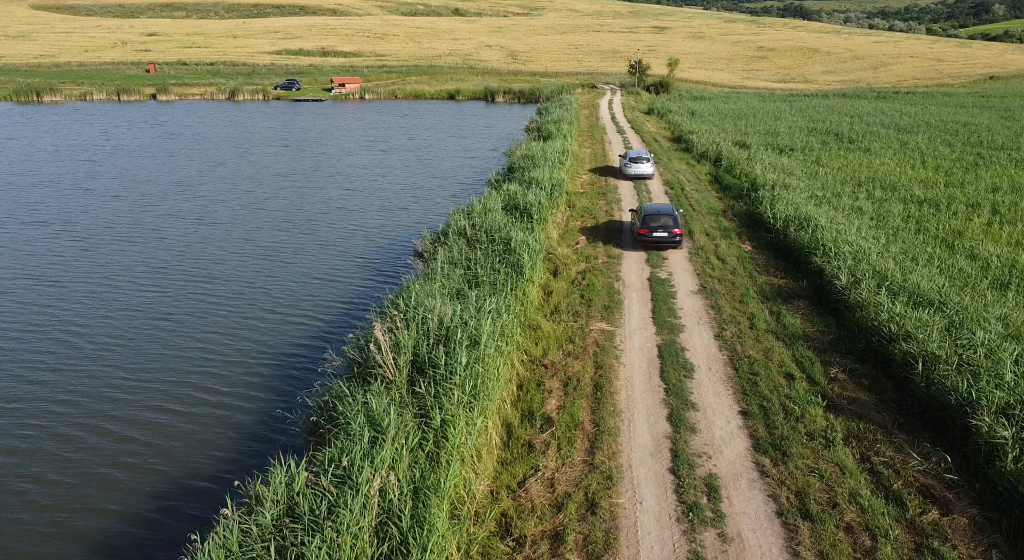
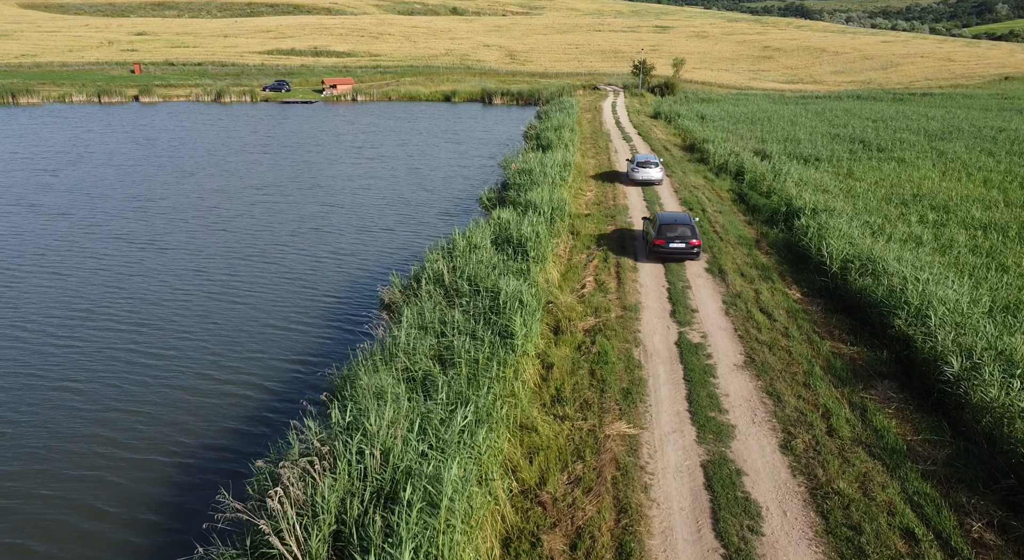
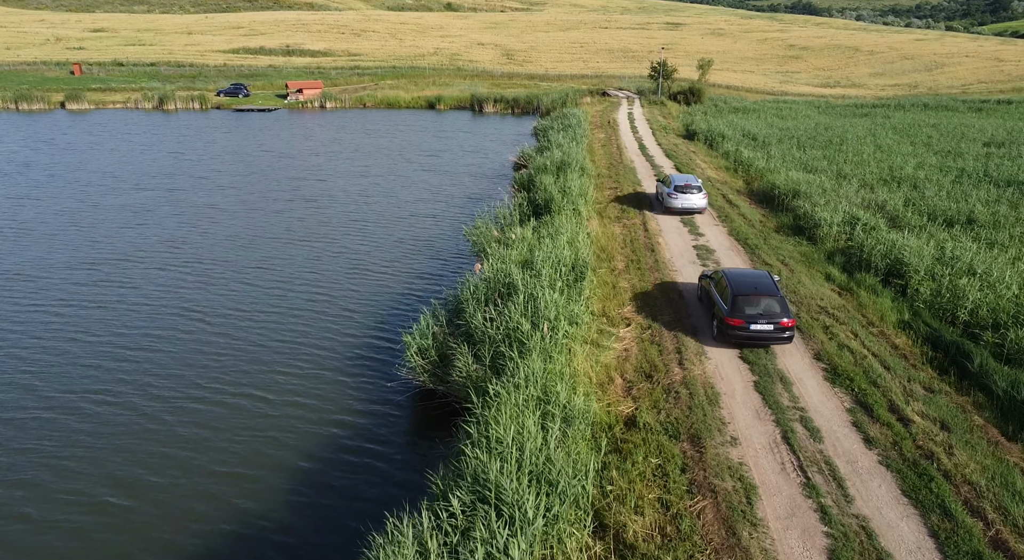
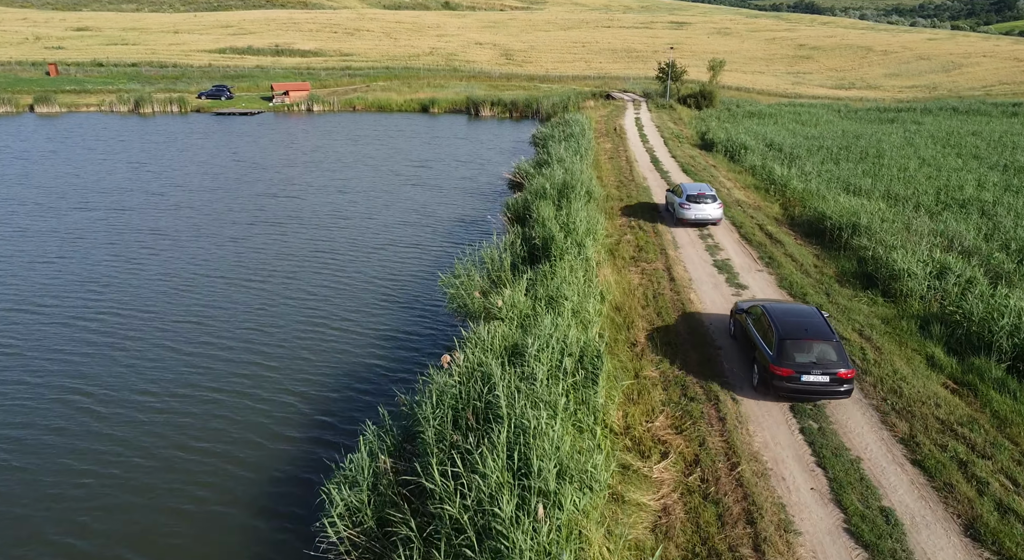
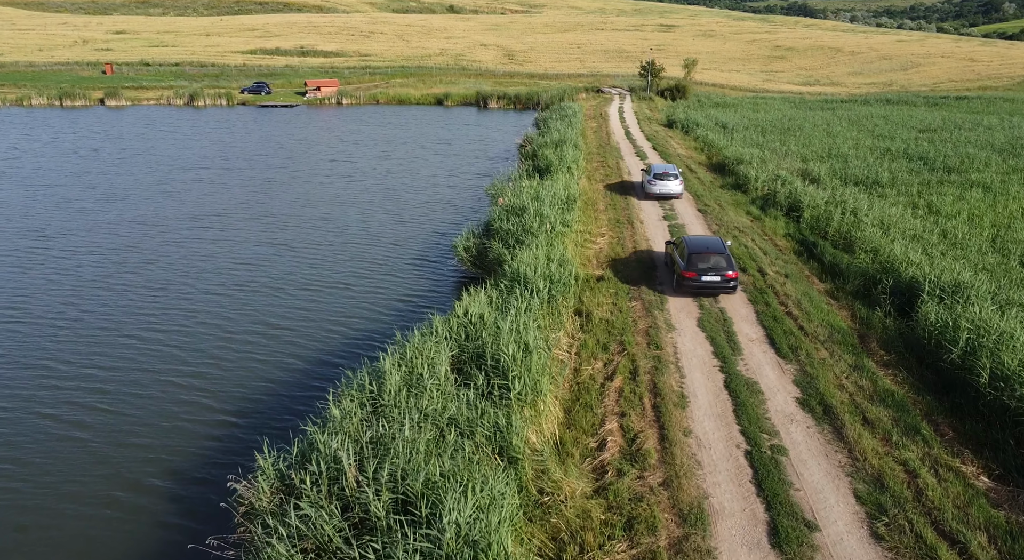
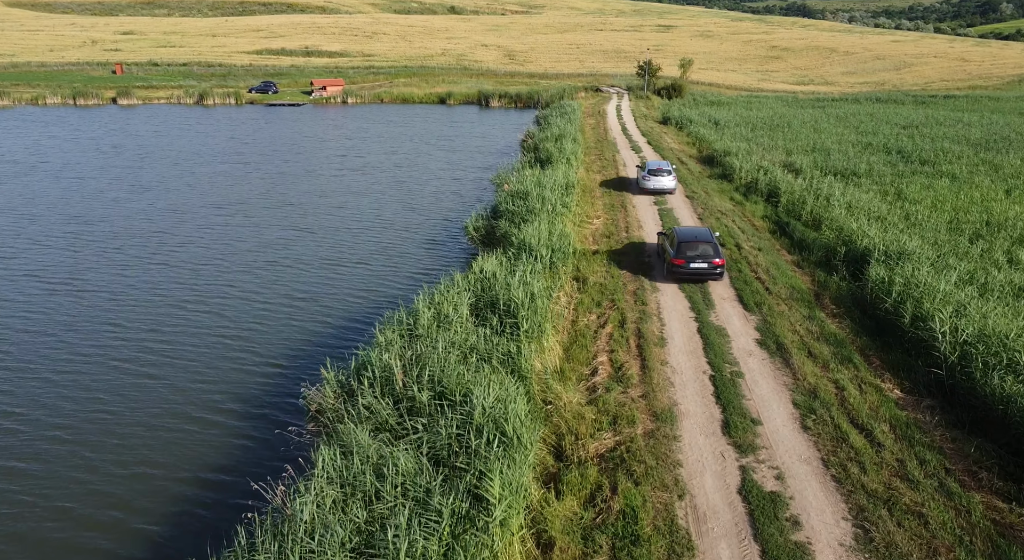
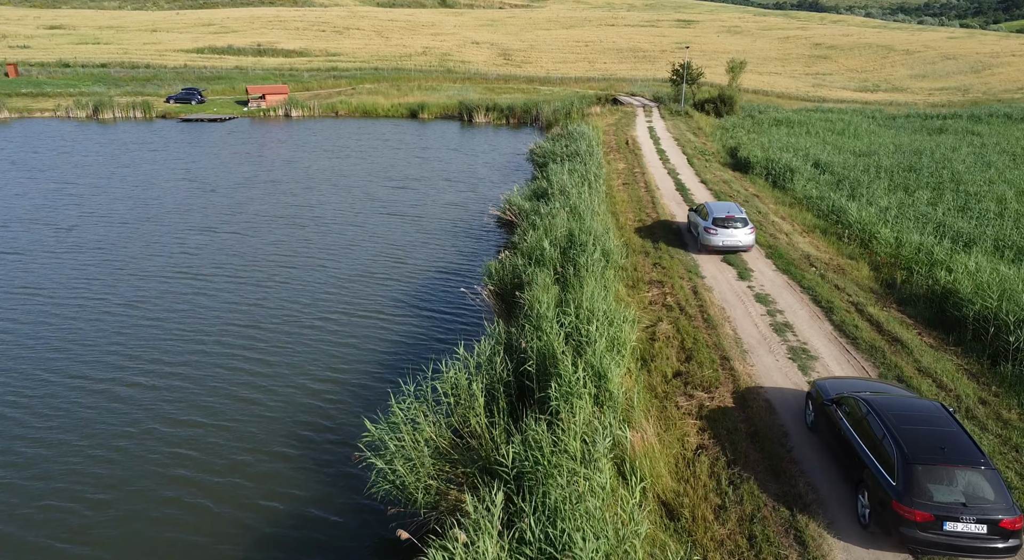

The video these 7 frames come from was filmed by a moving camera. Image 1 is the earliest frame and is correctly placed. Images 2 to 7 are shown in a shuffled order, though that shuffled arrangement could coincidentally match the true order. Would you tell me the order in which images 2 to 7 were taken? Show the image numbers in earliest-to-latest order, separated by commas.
2, 6, 5, 3, 4, 7
